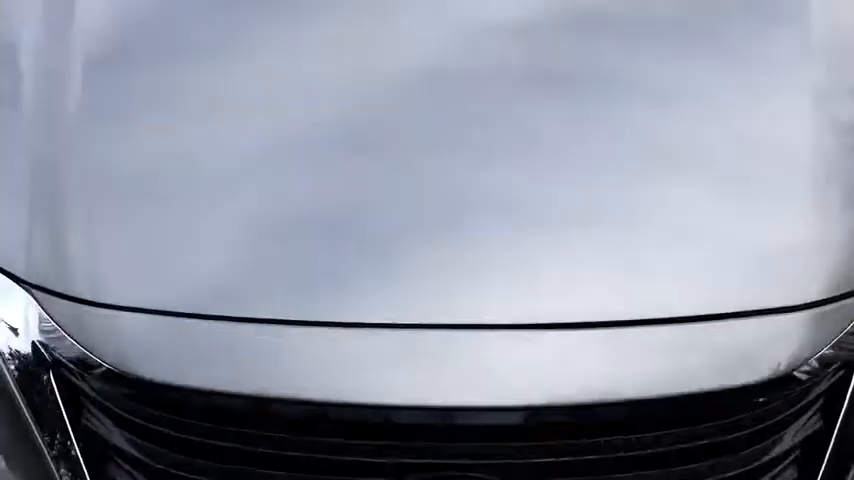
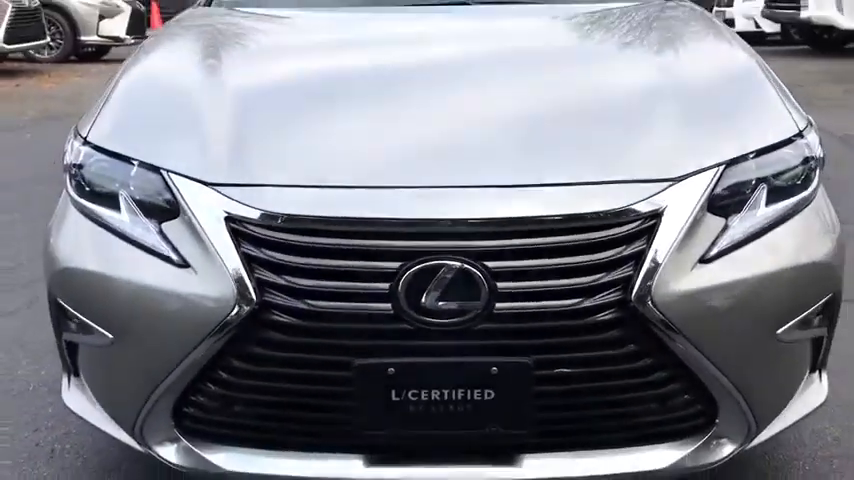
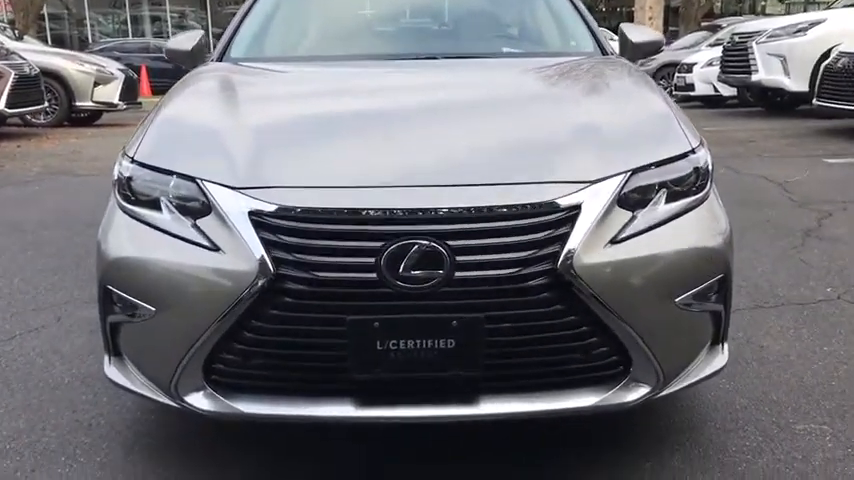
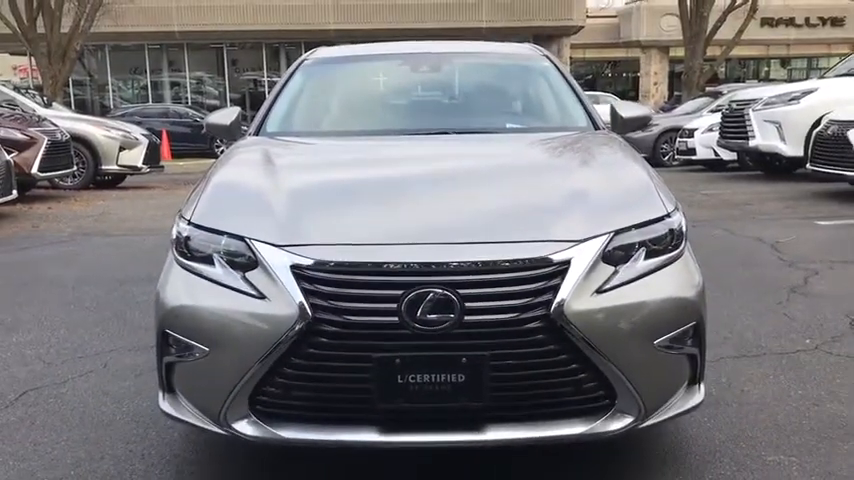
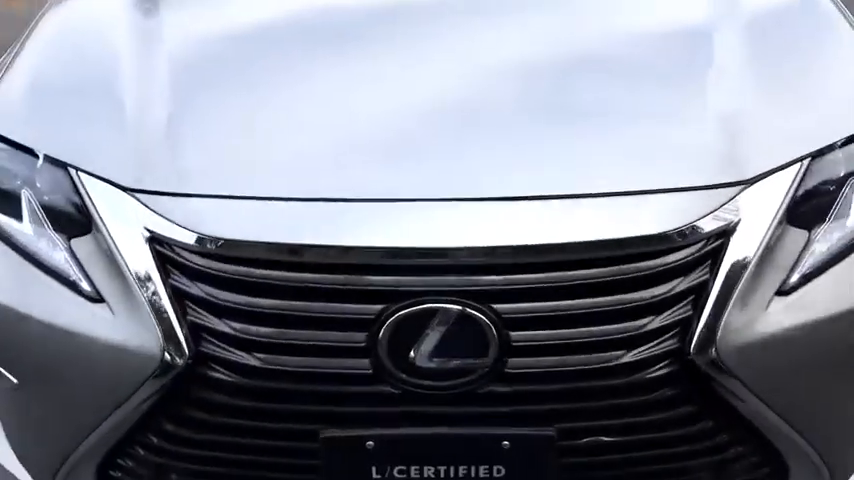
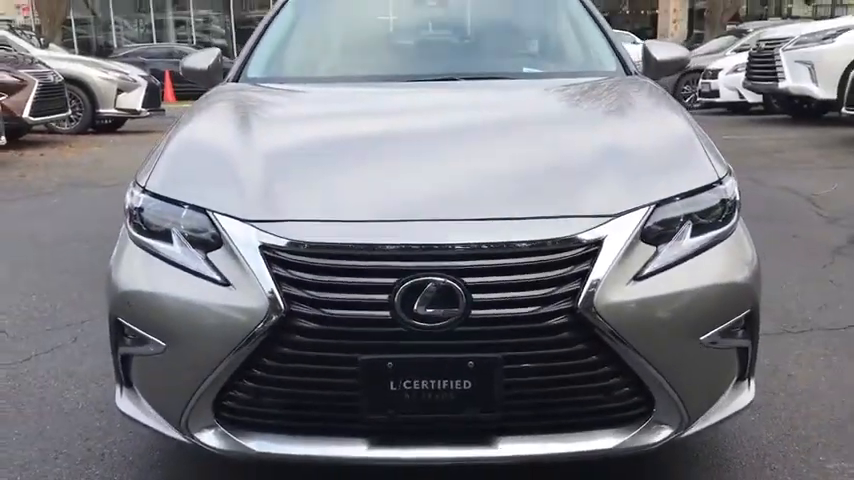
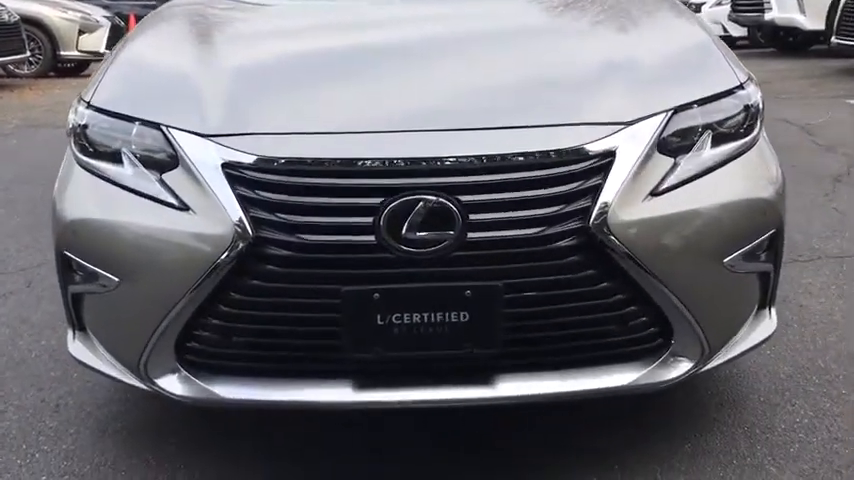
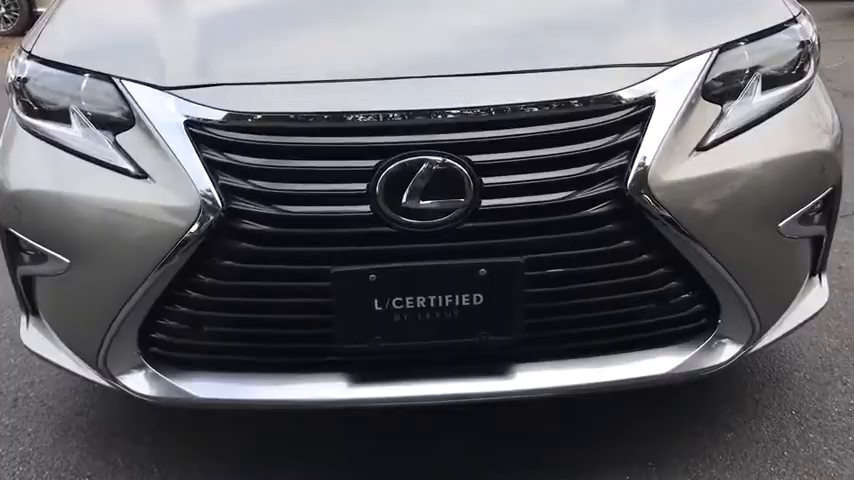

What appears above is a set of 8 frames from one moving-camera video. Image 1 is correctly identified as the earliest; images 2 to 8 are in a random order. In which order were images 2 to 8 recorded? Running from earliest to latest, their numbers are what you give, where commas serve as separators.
5, 2, 6, 4, 3, 7, 8
